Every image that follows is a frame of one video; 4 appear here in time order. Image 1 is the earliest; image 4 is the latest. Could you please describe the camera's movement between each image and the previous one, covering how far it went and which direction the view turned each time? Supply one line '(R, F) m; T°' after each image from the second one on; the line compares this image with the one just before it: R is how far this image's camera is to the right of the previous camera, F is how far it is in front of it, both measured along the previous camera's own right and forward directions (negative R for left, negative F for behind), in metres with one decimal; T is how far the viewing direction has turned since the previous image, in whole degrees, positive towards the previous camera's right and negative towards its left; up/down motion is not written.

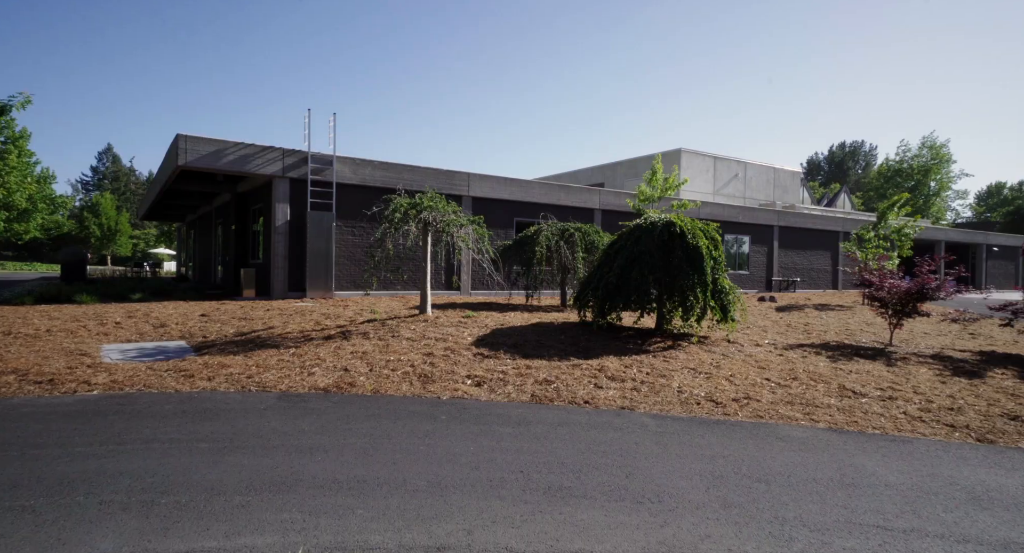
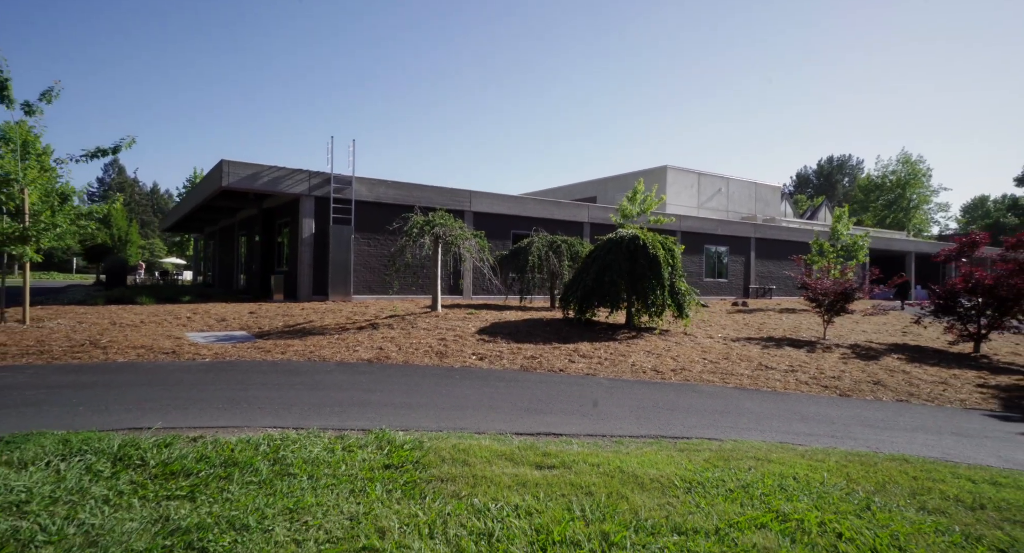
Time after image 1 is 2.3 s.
(+0.1, -2.7) m; 0°
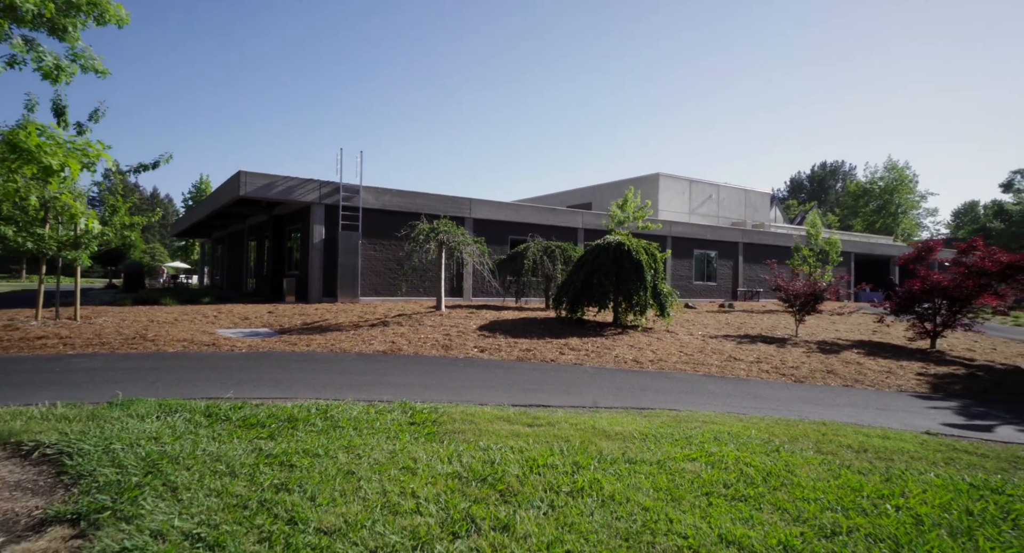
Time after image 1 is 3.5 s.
(0.0, -1.4) m; 0°
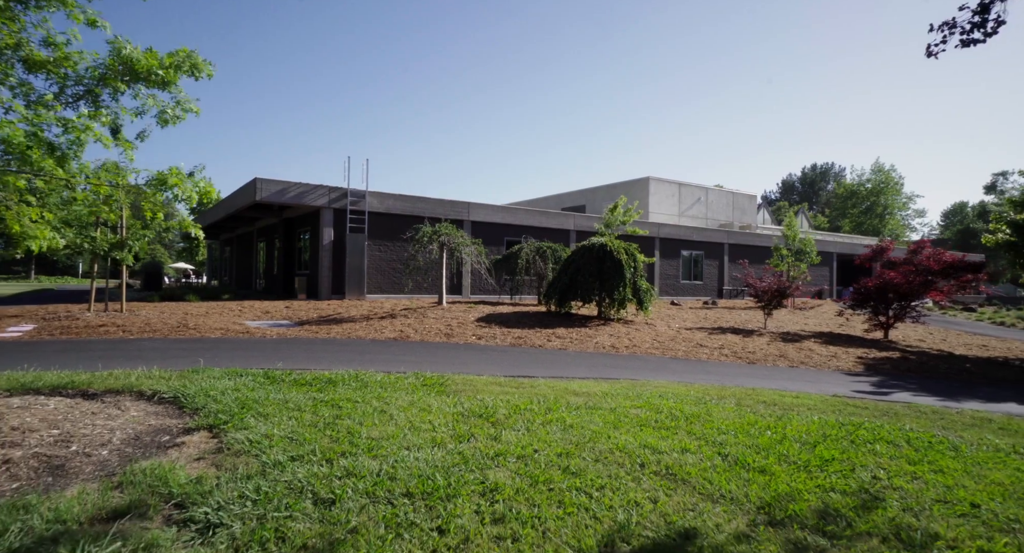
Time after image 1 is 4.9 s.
(+0.1, -1.7) m; 0°
